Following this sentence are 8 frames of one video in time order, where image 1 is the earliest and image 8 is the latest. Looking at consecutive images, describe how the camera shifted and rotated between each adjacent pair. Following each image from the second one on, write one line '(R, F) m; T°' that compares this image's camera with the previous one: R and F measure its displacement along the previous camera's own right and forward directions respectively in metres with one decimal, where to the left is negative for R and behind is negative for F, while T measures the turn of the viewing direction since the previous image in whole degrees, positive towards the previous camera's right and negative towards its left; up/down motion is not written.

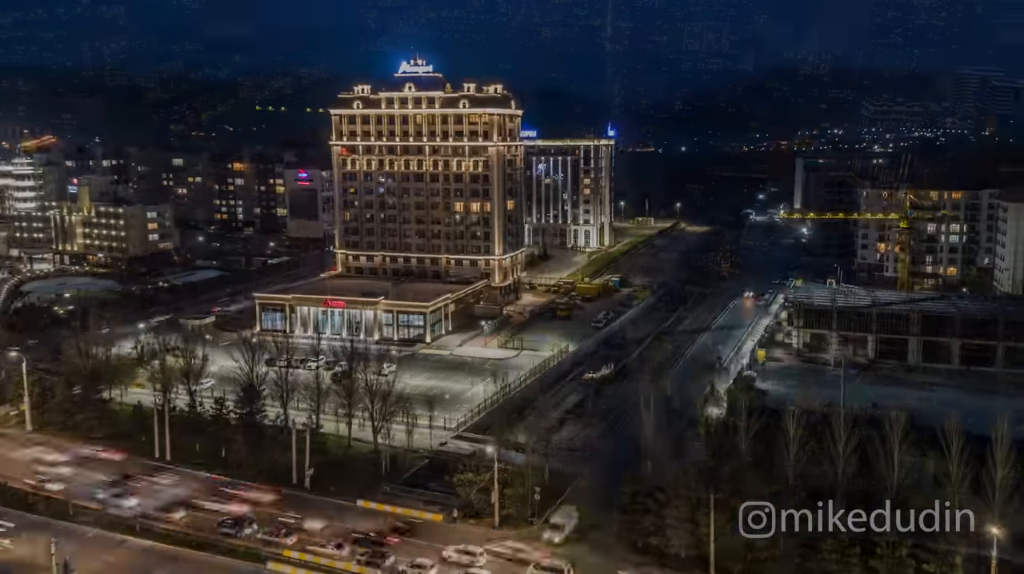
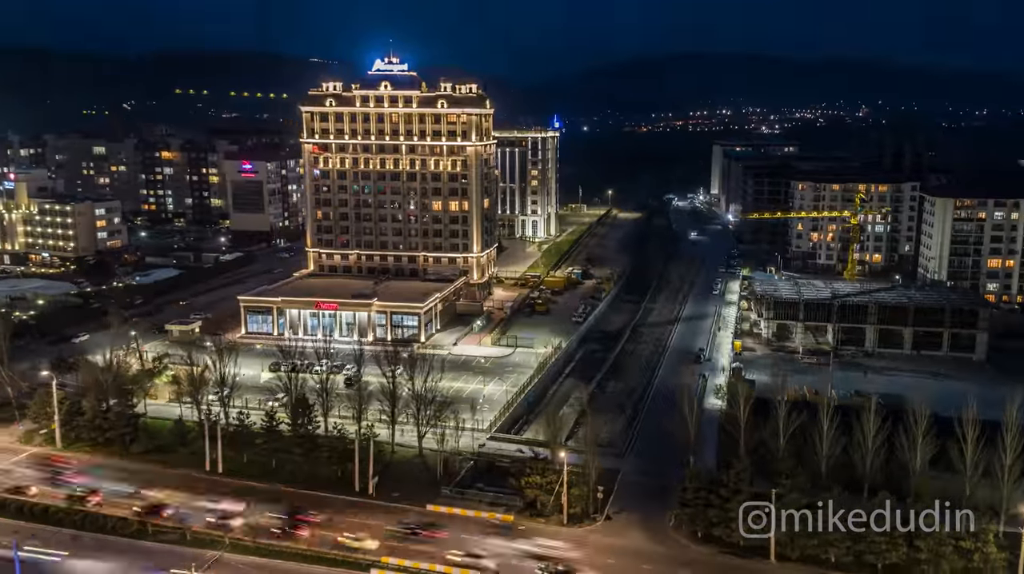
(-6.1, -1.5) m; +7°
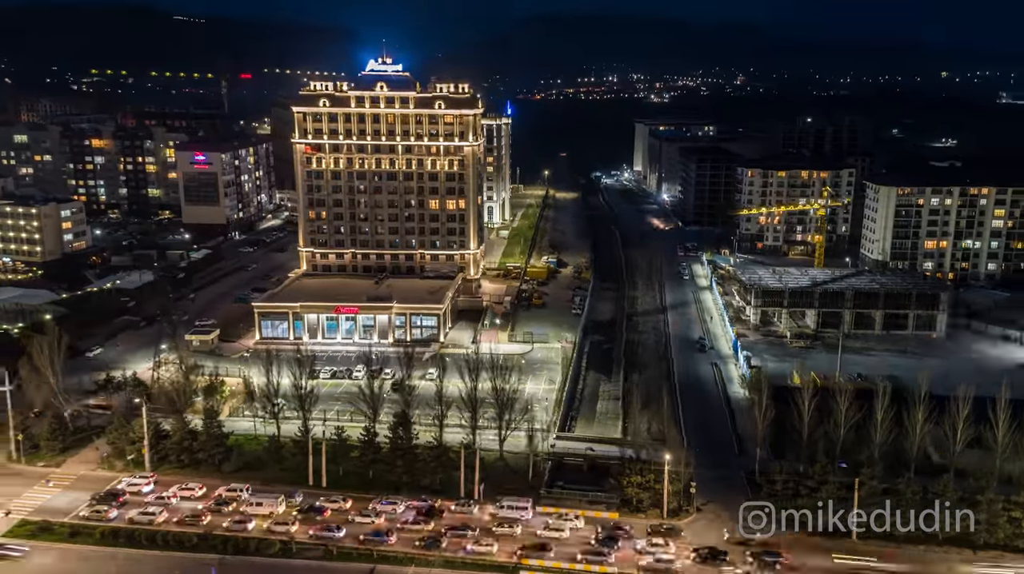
(-8.5, -1.8) m; +8°
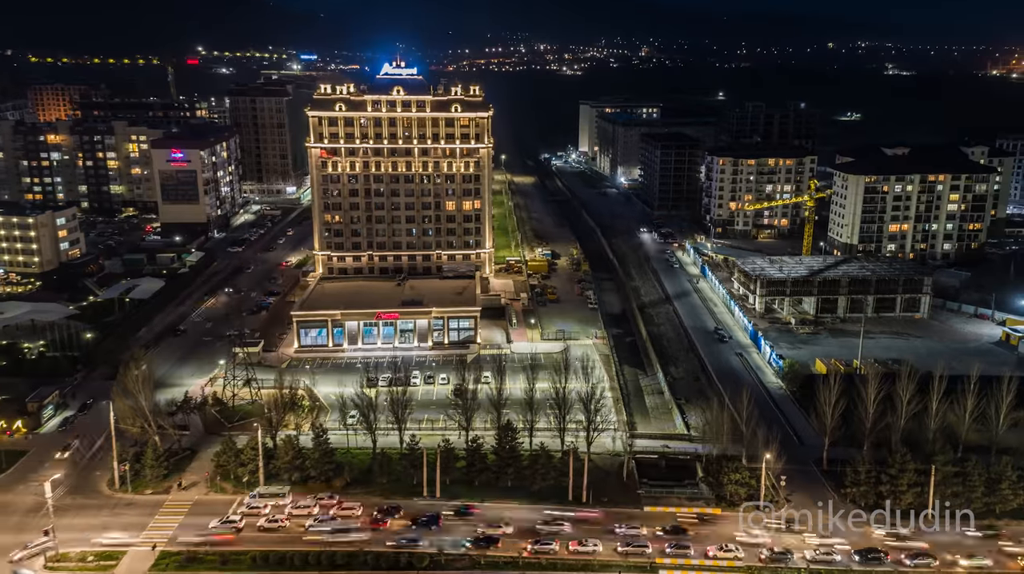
(-8.7, -1.7) m; +6°
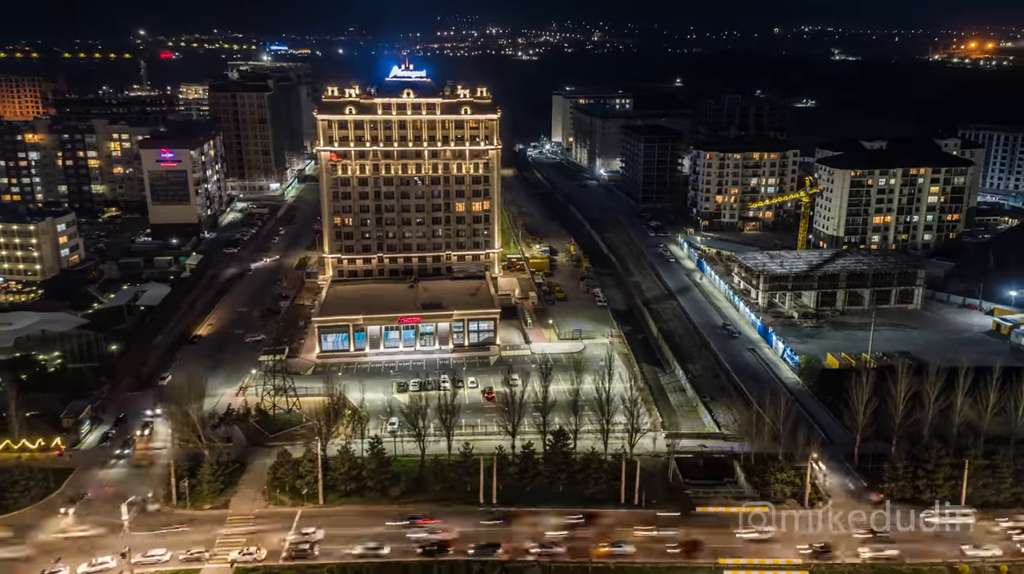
(-4.6, -0.8) m; +3°
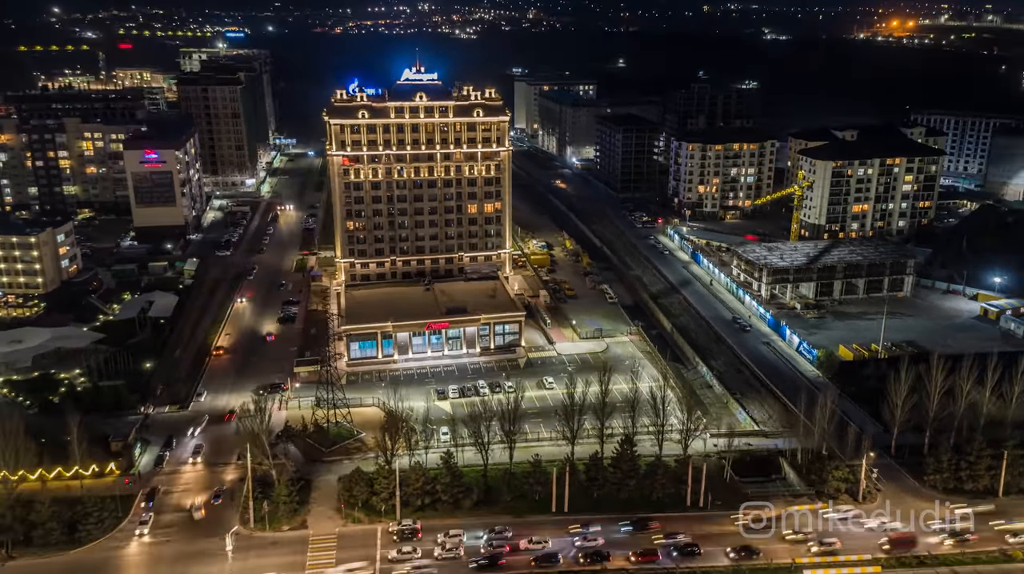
(-6.3, -0.6) m; +4°
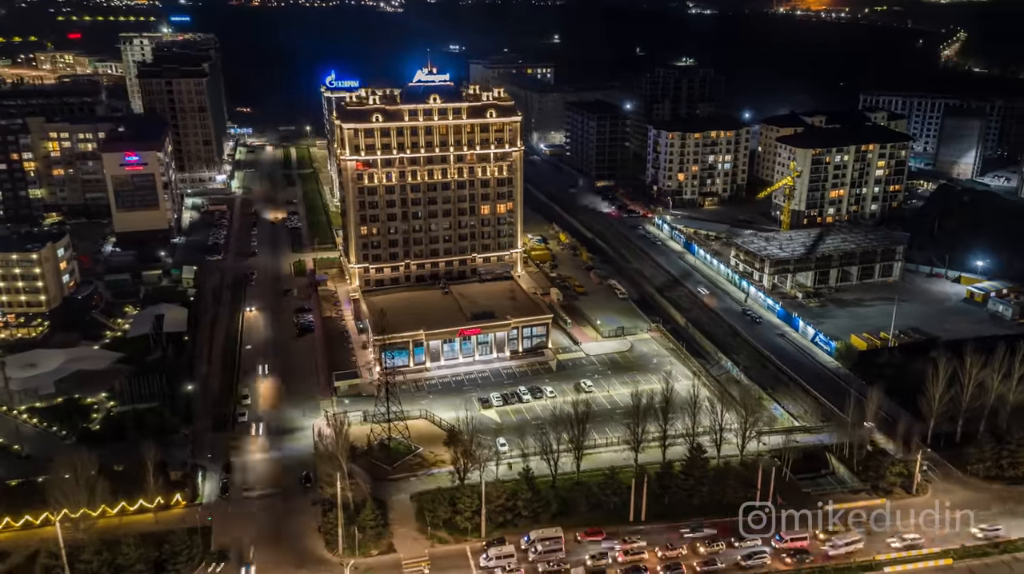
(-7.1, -0.1) m; +5°
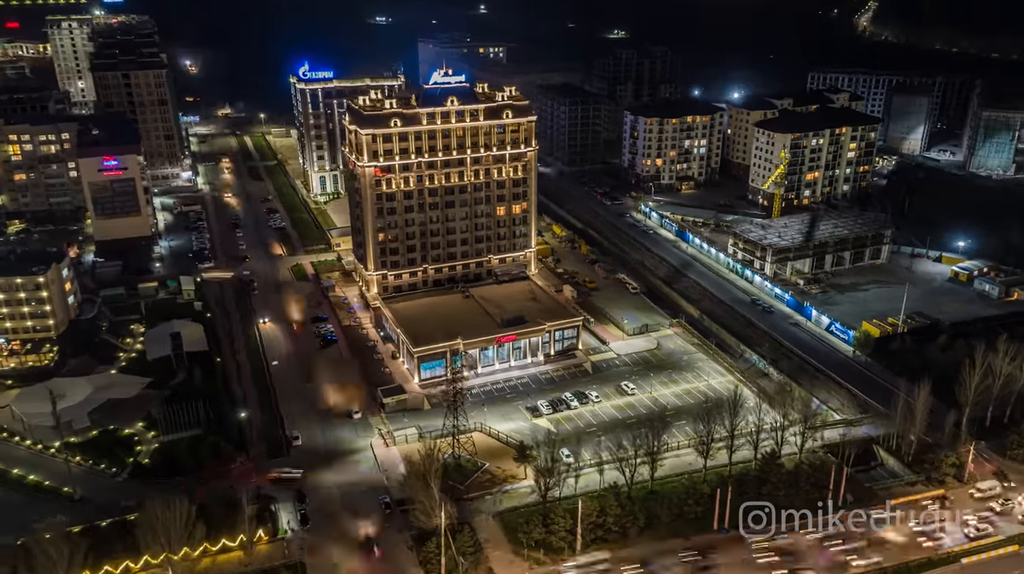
(-8.0, +0.4) m; +5°
